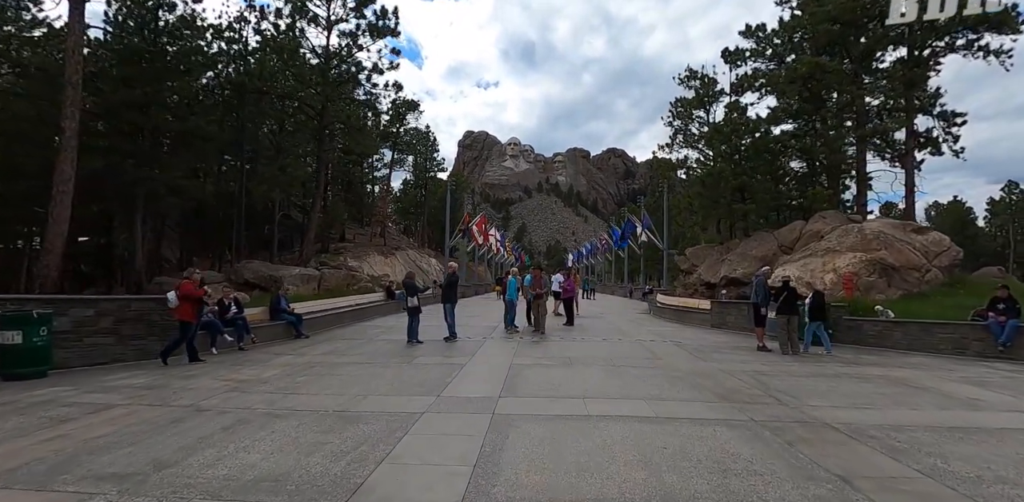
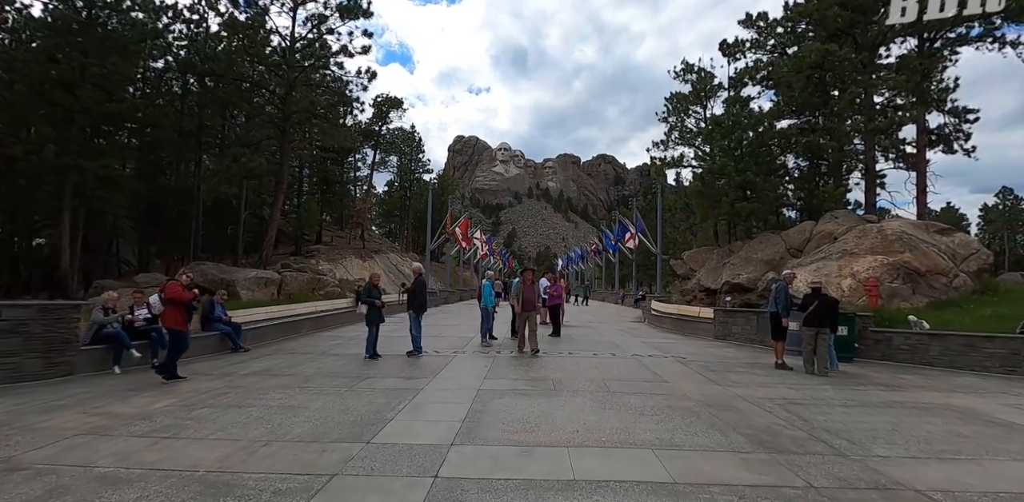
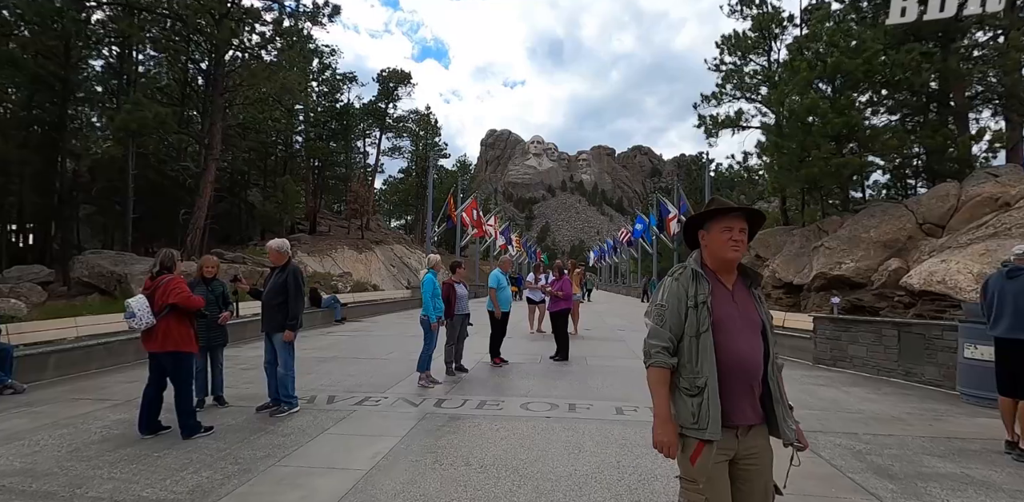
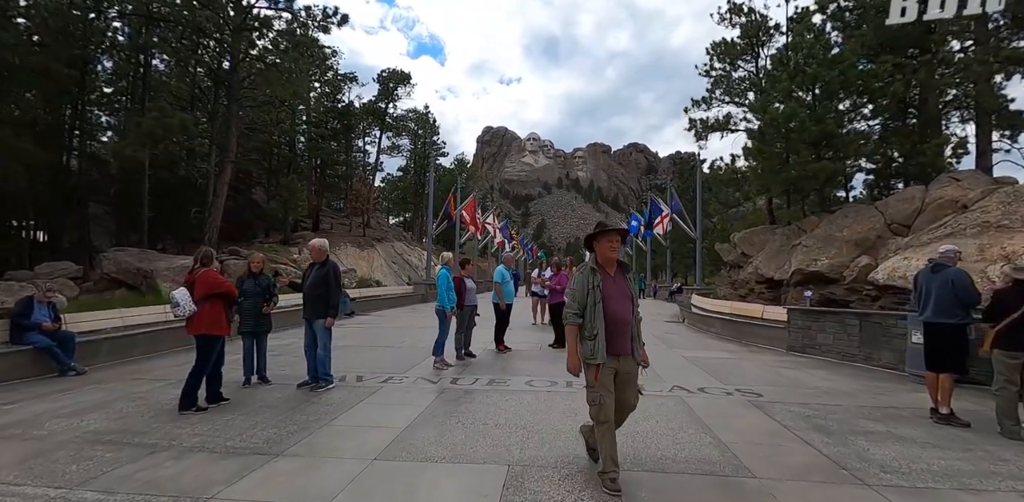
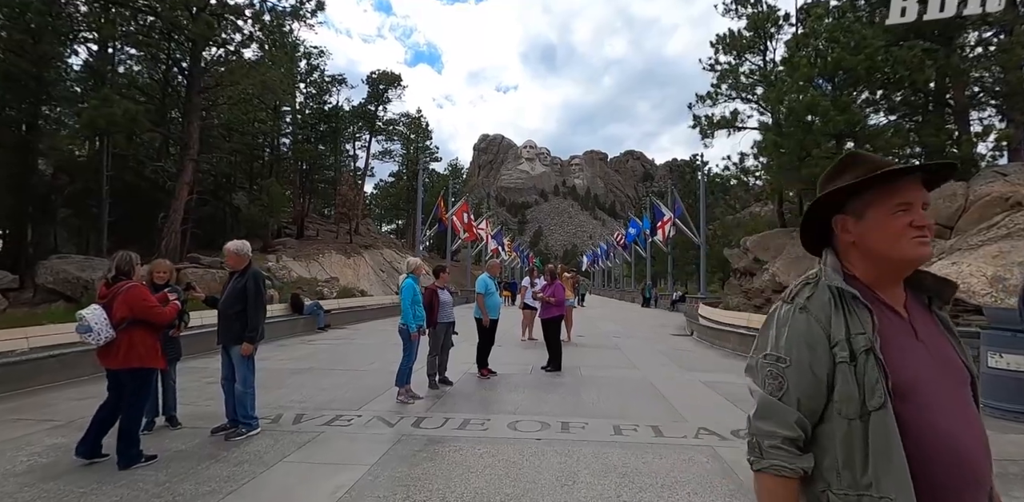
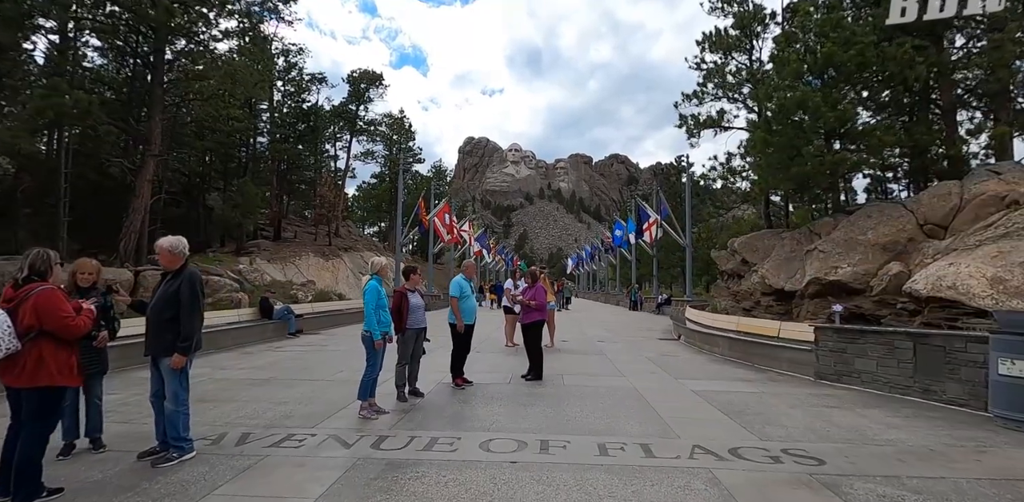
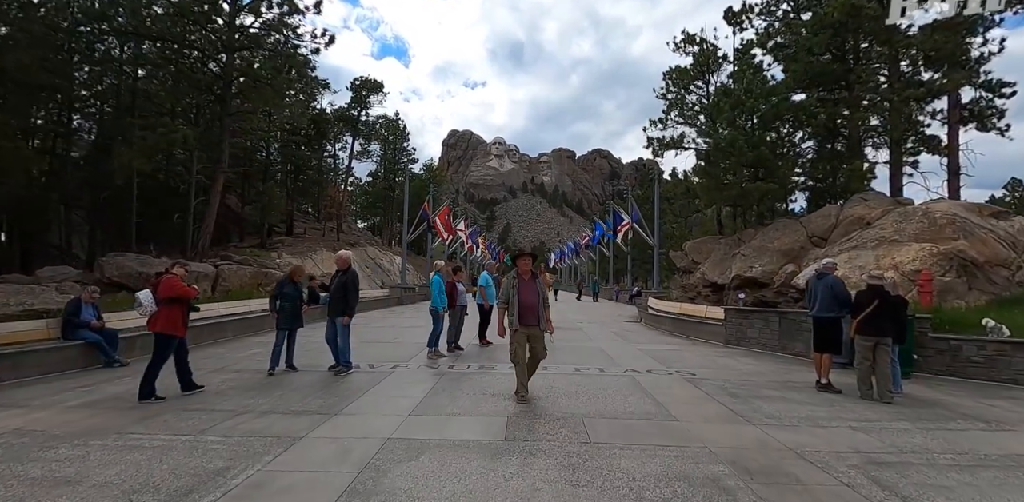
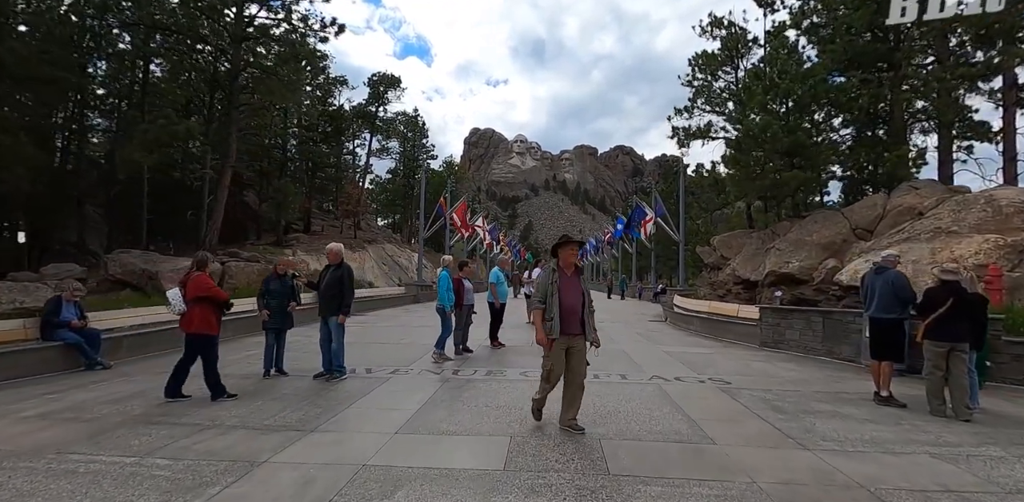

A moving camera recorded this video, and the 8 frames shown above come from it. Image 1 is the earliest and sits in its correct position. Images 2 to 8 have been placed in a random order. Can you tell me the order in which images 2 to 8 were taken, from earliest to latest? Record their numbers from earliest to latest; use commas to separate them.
2, 7, 8, 4, 3, 5, 6
